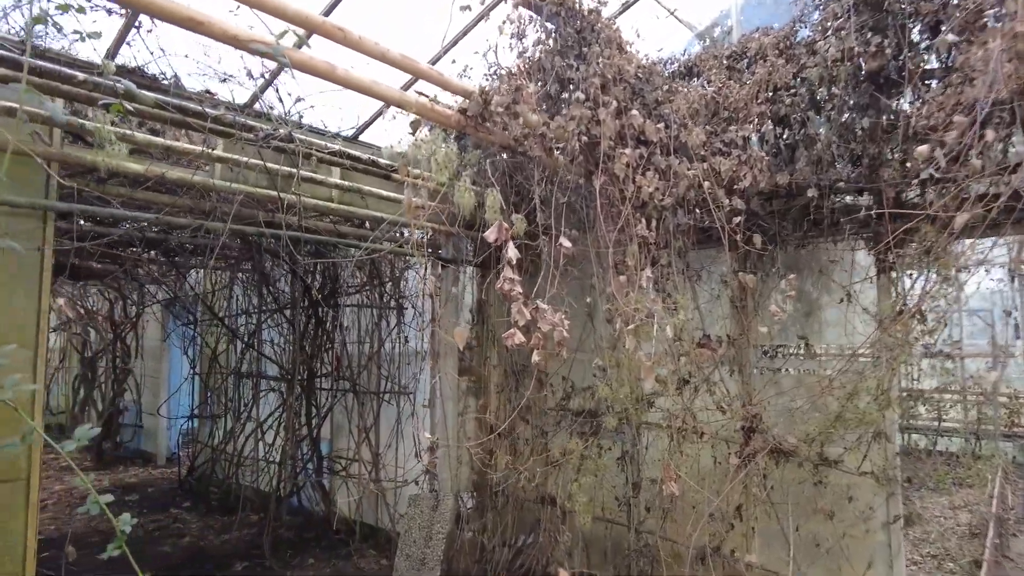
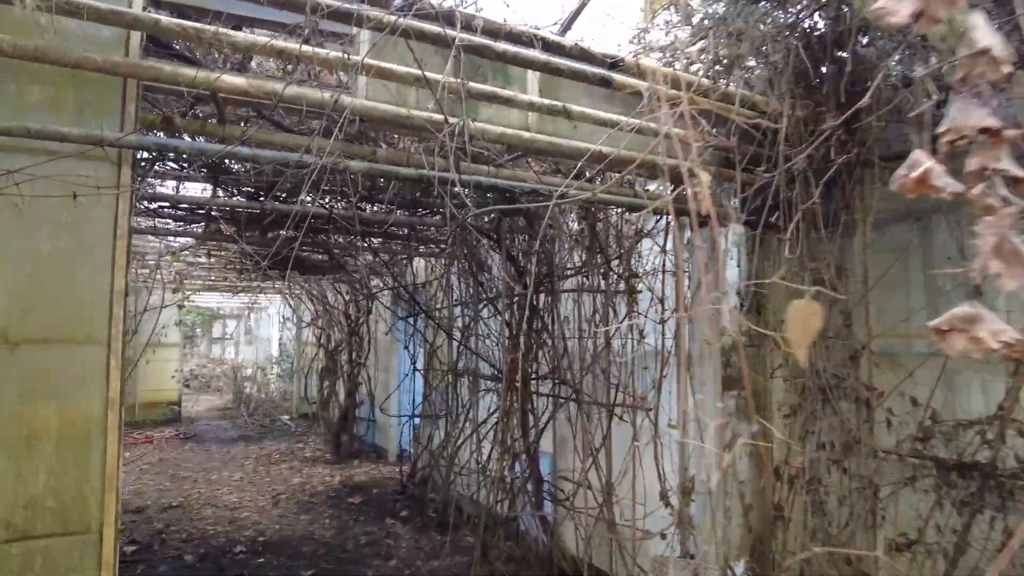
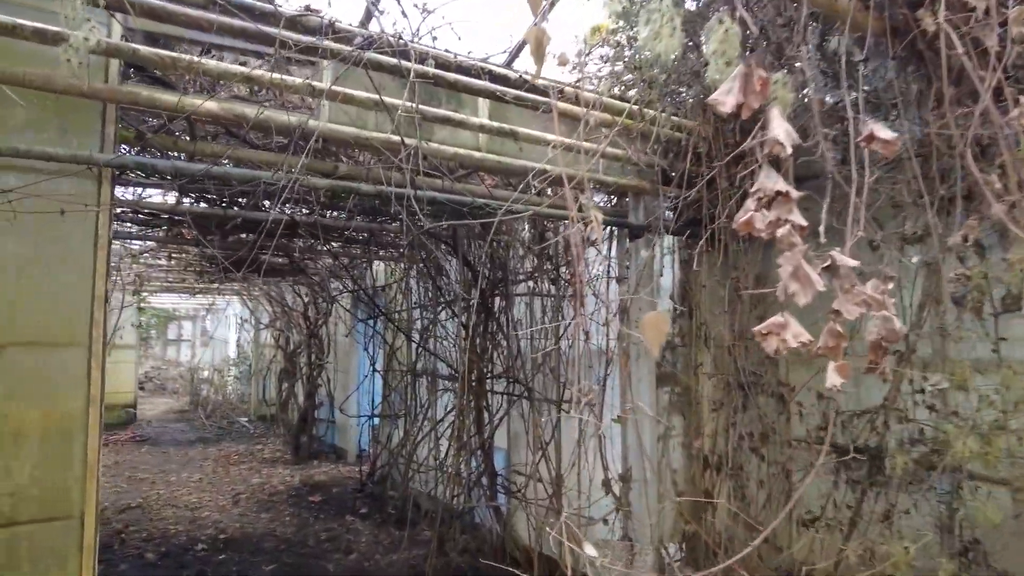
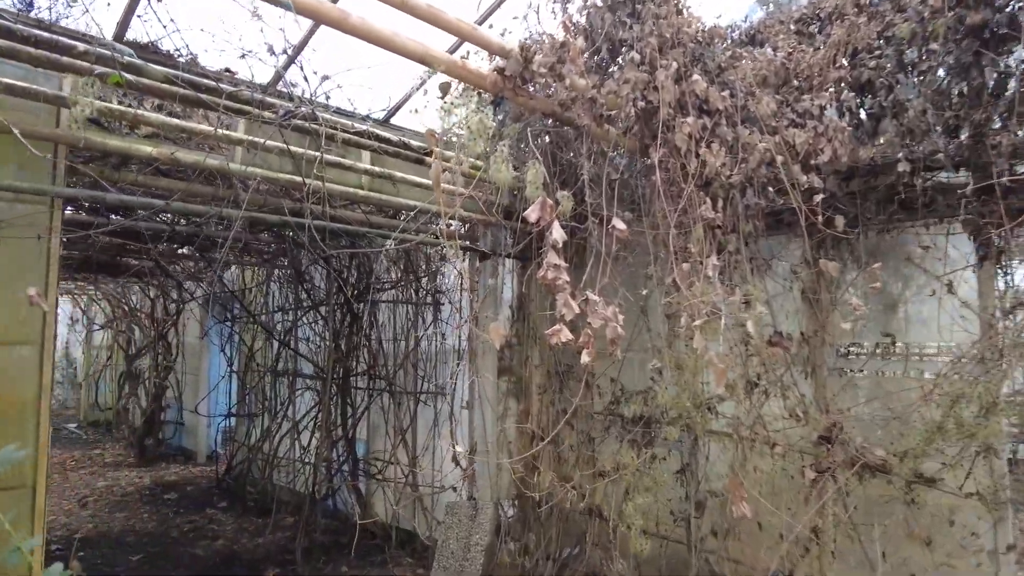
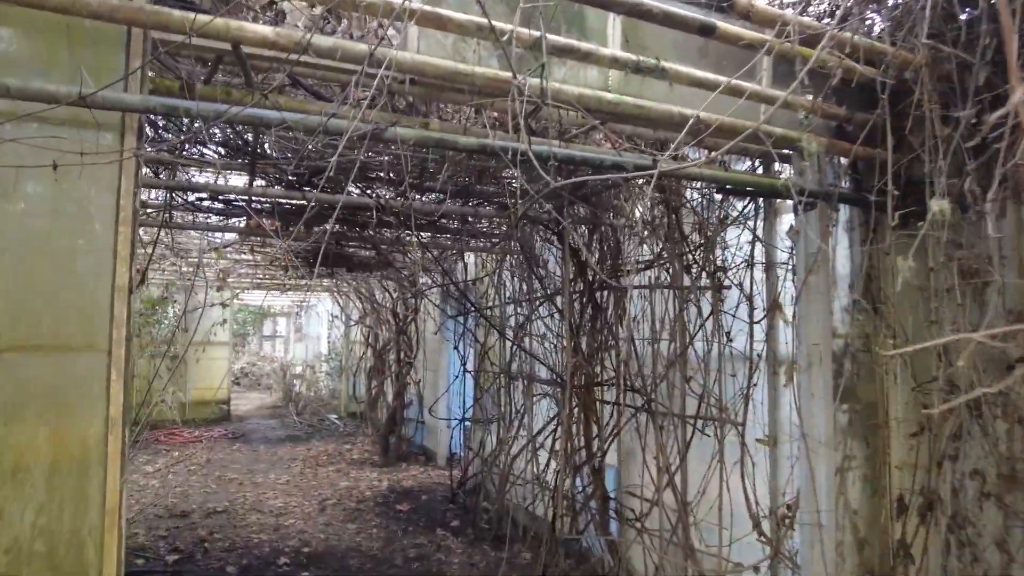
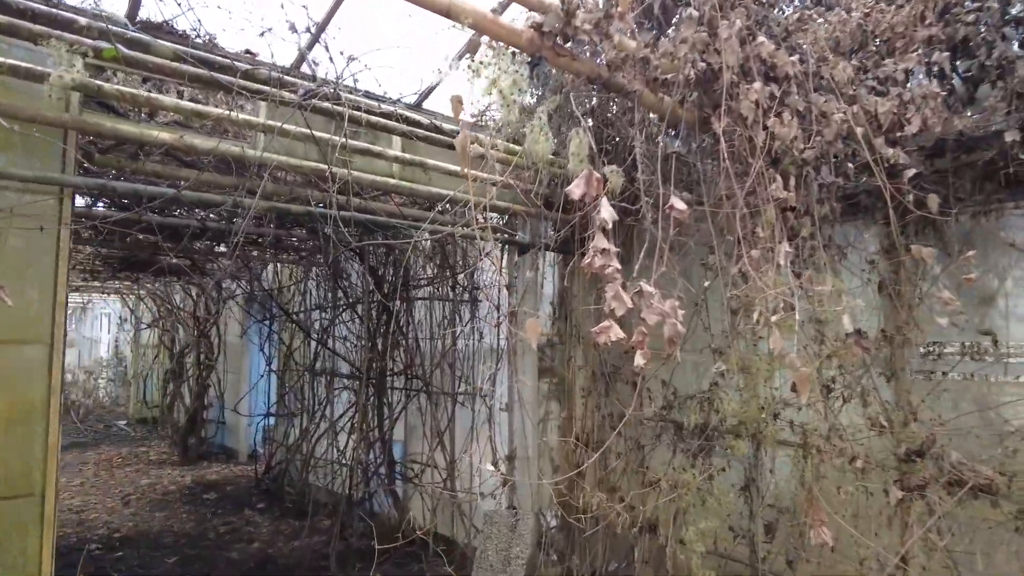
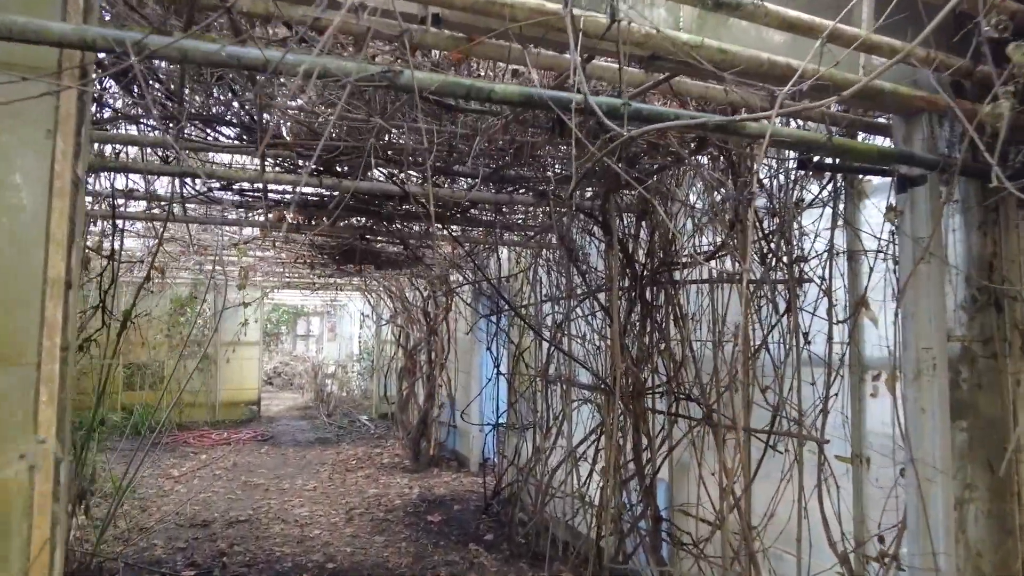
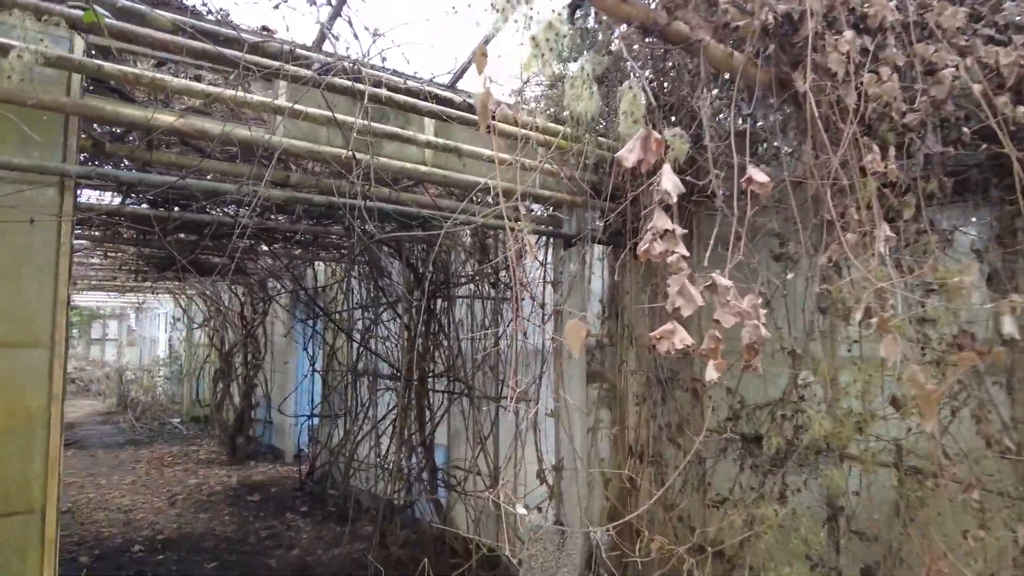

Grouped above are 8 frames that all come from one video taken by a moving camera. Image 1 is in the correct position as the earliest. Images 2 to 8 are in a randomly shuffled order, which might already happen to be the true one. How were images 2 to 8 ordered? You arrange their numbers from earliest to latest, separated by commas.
4, 6, 8, 3, 2, 5, 7
